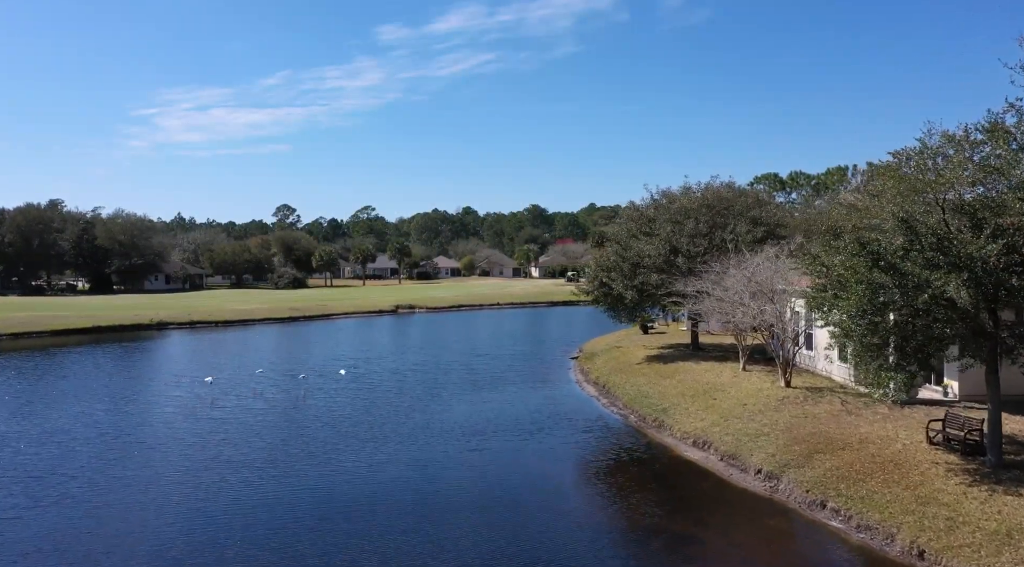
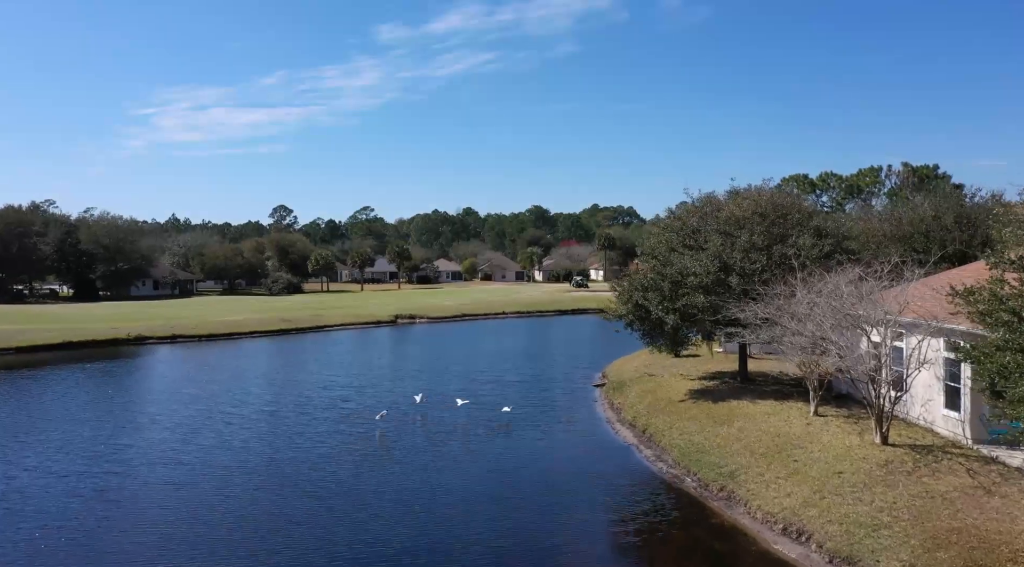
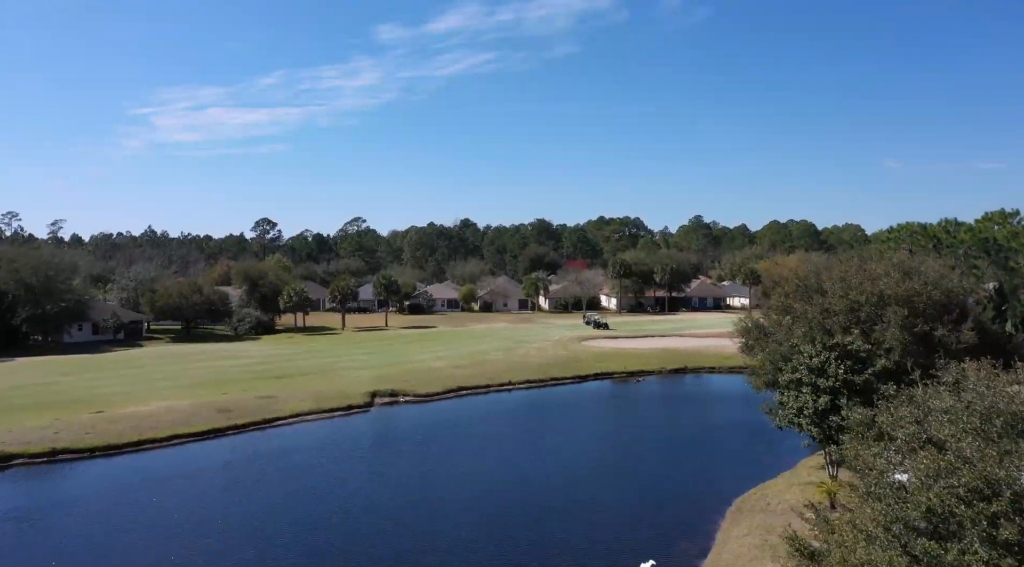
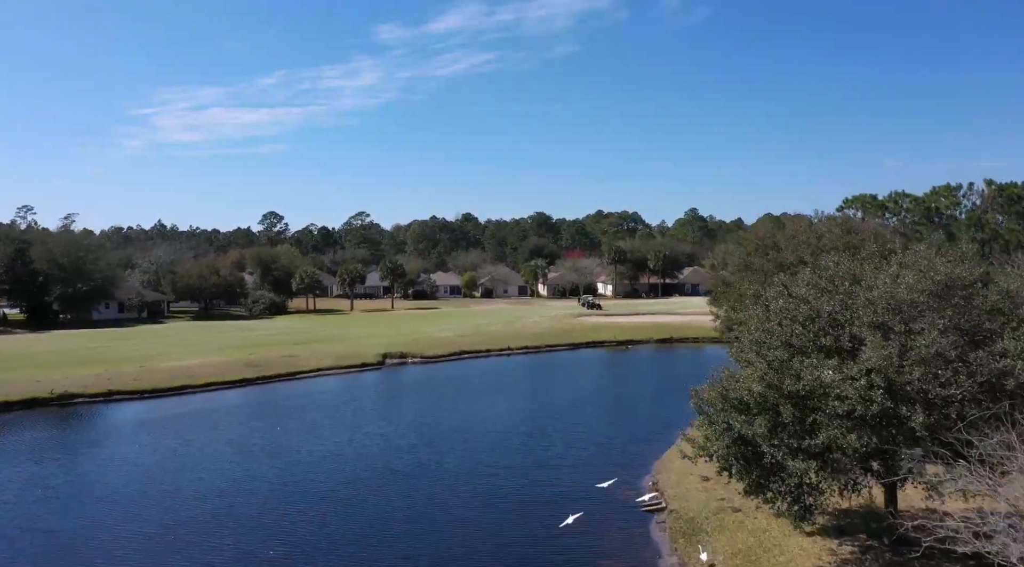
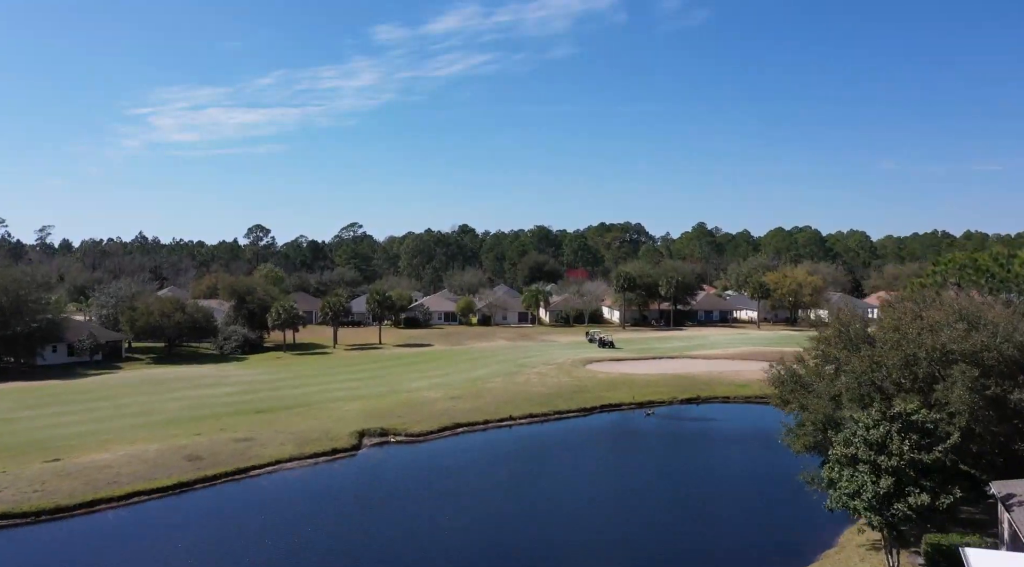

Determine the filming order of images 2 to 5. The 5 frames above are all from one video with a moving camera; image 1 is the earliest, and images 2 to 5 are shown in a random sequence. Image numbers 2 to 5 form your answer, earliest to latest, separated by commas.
2, 4, 3, 5
